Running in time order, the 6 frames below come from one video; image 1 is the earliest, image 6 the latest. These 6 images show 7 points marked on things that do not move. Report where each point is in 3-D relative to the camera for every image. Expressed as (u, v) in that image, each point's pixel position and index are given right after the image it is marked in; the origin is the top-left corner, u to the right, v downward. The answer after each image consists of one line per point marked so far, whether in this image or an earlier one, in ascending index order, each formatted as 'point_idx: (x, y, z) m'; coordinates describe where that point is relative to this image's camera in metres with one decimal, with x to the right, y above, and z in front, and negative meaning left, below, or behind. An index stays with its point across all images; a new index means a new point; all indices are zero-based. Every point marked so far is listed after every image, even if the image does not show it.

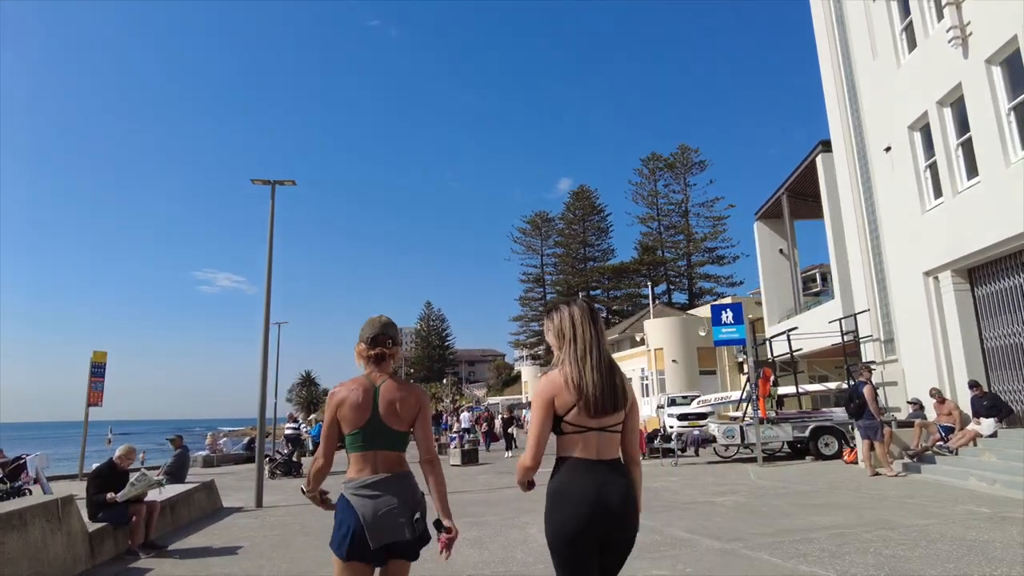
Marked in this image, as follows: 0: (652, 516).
0: (+1.9, -3.1, +9.2) m
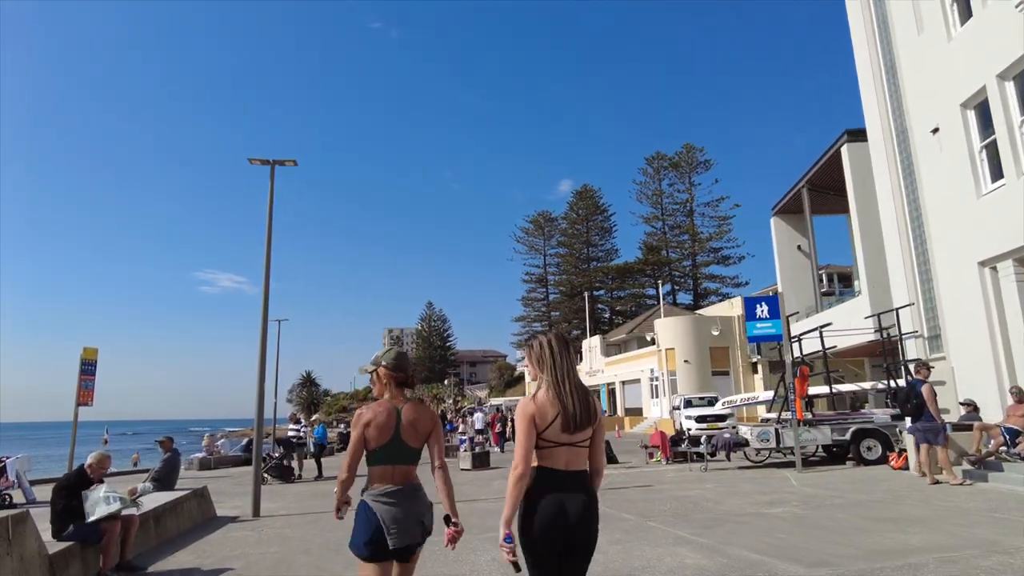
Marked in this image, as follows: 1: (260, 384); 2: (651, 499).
0: (+2.3, -2.9, +8.1) m
1: (-4.4, -1.7, +11.7) m
2: (+2.3, -3.5, +11.0) m
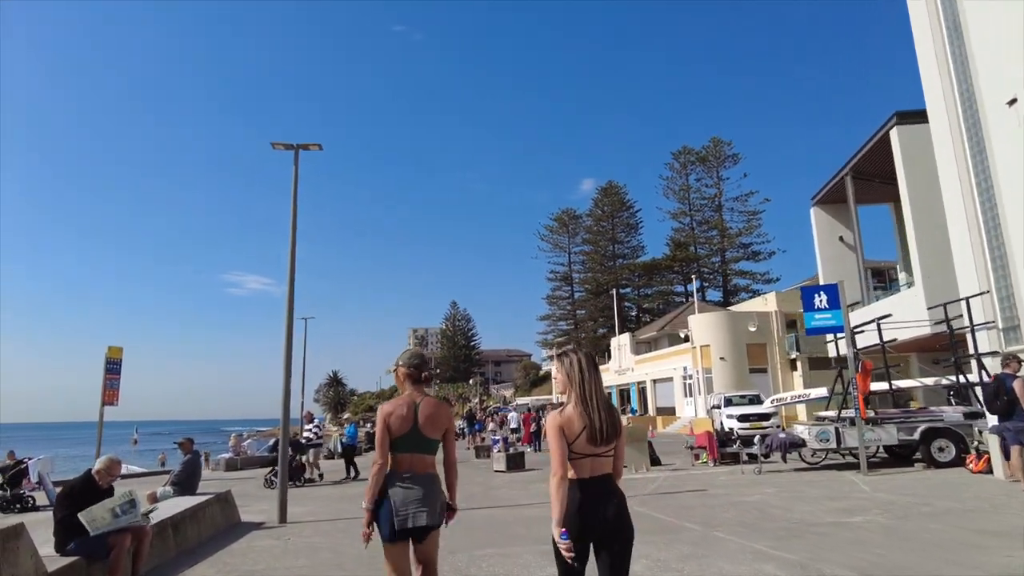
0: (+2.9, -2.7, +7.2) m
1: (-3.7, -1.5, +11.0) m
2: (+3.0, -3.3, +10.1) m
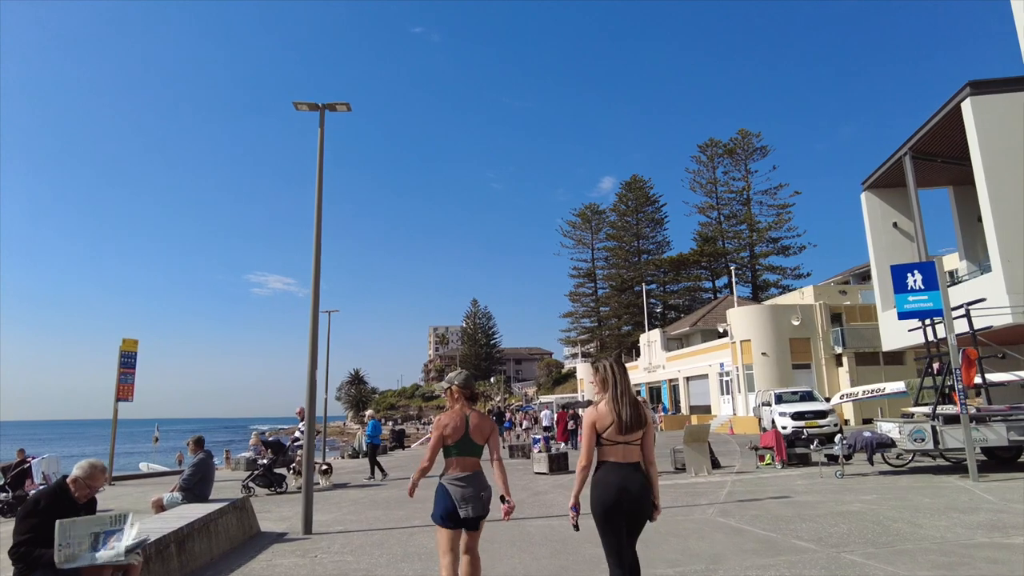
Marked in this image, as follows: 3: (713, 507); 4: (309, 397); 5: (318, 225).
0: (+3.6, -2.4, +5.6) m
1: (-2.9, -1.2, +9.6) m
2: (+3.8, -2.9, +8.5) m
3: (+2.9, -3.2, +9.7) m
4: (-2.9, -1.5, +9.5) m
5: (-2.9, +0.9, +10.0) m
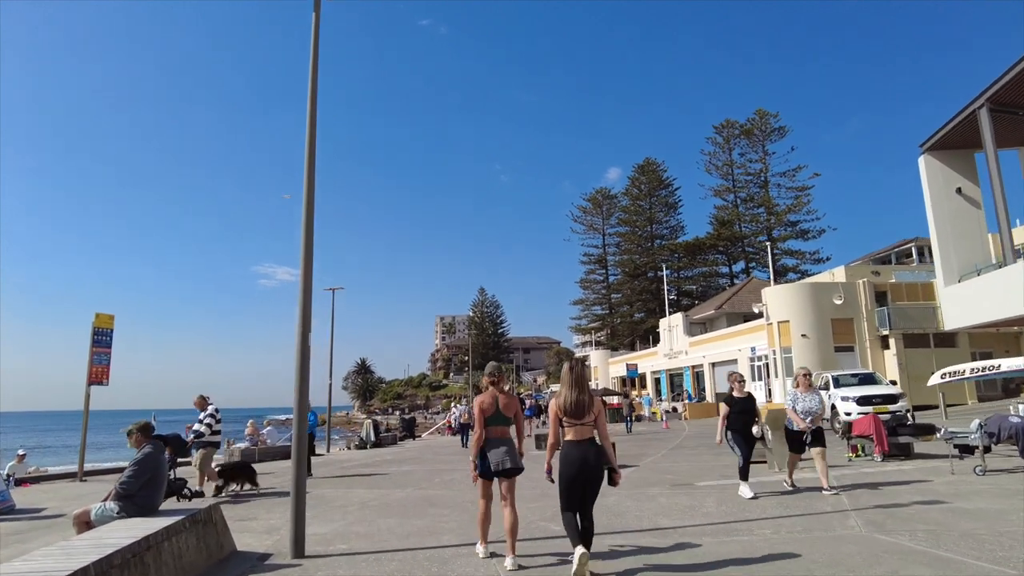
0: (+4.2, -1.7, +3.0) m
1: (-2.2, -0.5, +7.1) m
2: (+4.5, -2.2, +6.0) m
3: (+3.6, -2.4, +7.1) m
4: (-2.2, -0.8, +6.9) m
5: (-2.2, +1.6, +7.4) m
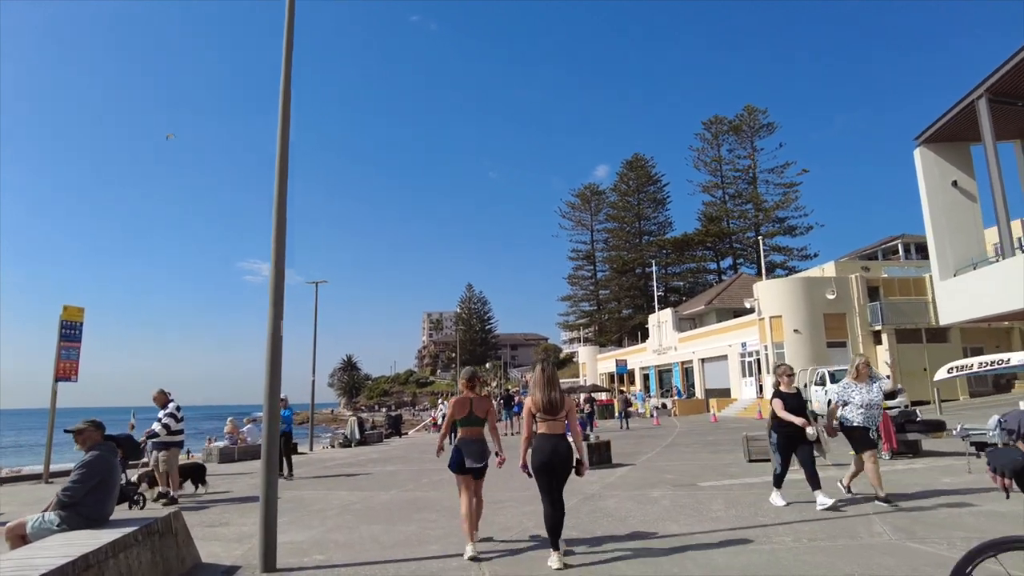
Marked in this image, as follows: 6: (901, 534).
0: (+4.3, -1.6, +2.5) m
1: (-2.3, -0.3, +6.4) m
2: (+4.4, -2.1, +5.4) m
3: (+3.5, -2.3, +6.5) m
4: (-2.2, -0.7, +6.2) m
5: (-2.3, +1.8, +6.7) m
6: (+3.5, -2.2, +6.1) m
